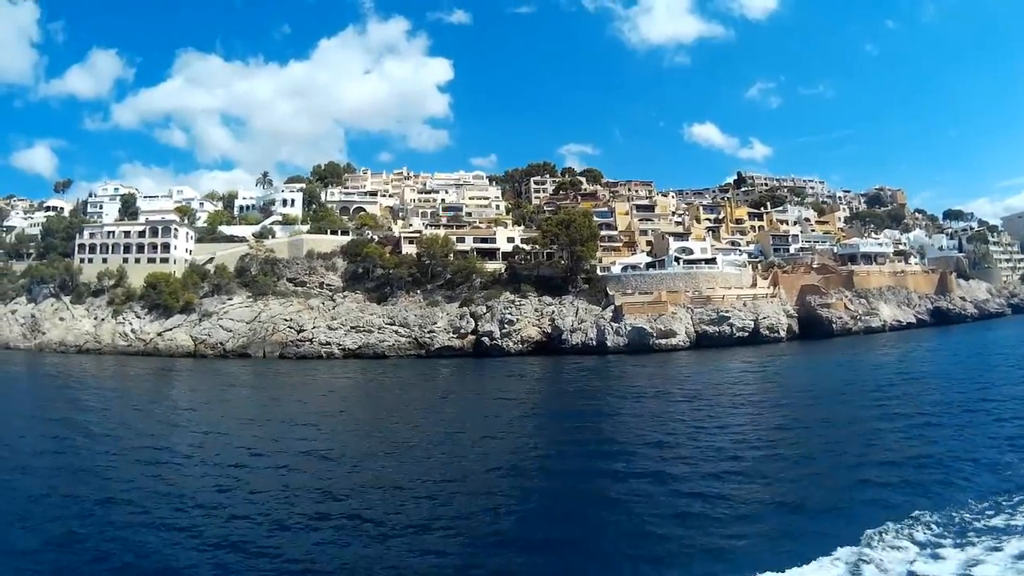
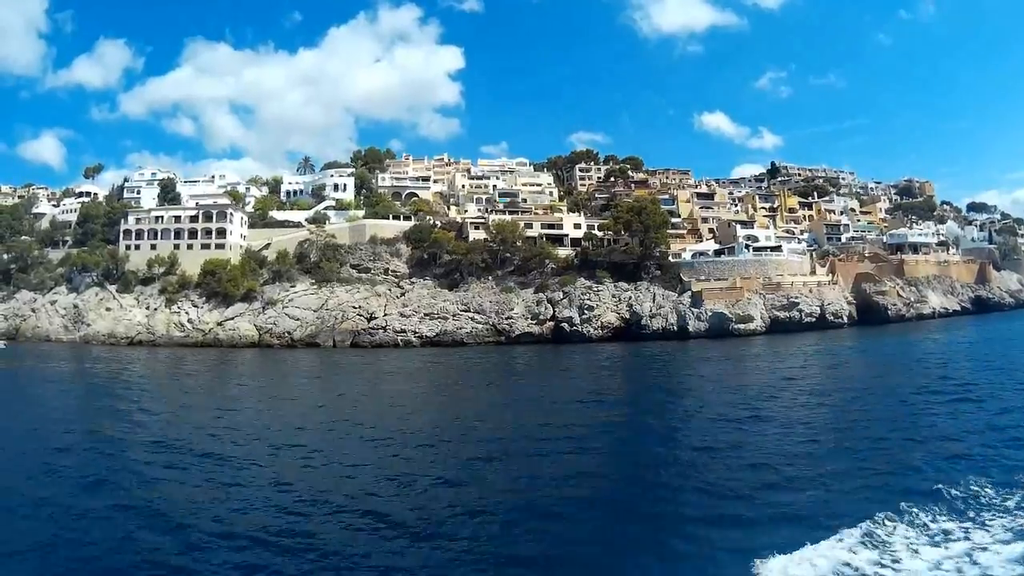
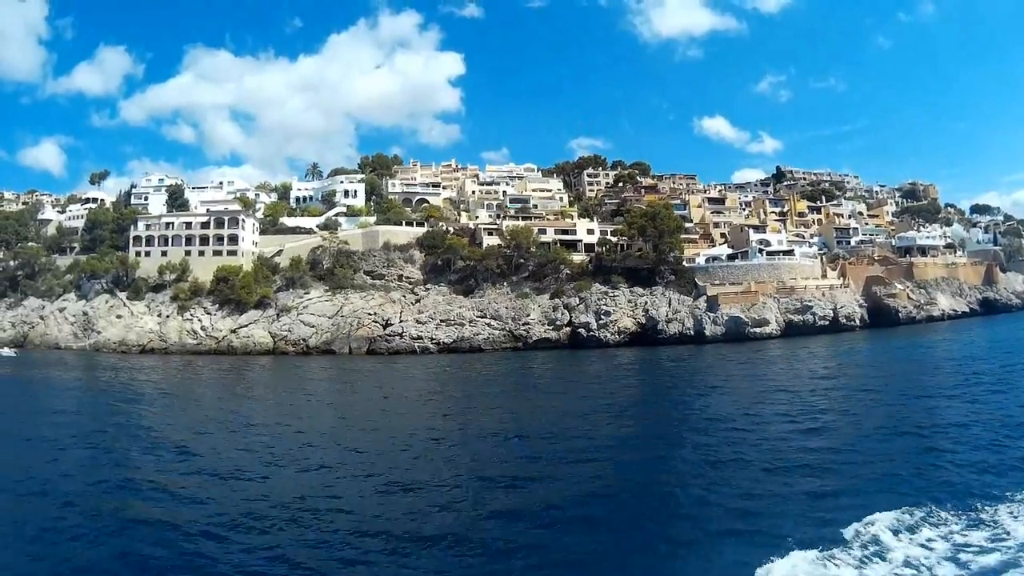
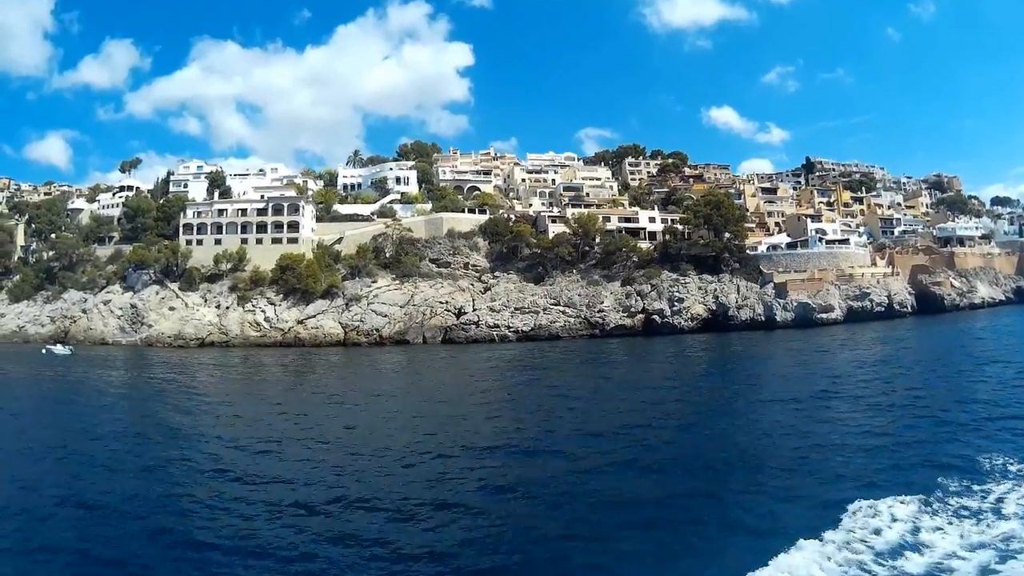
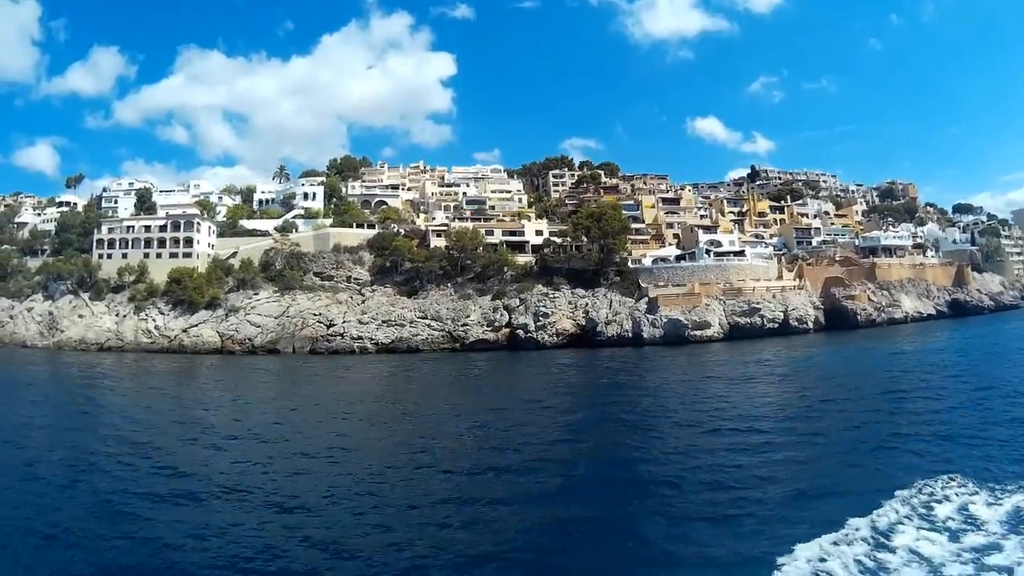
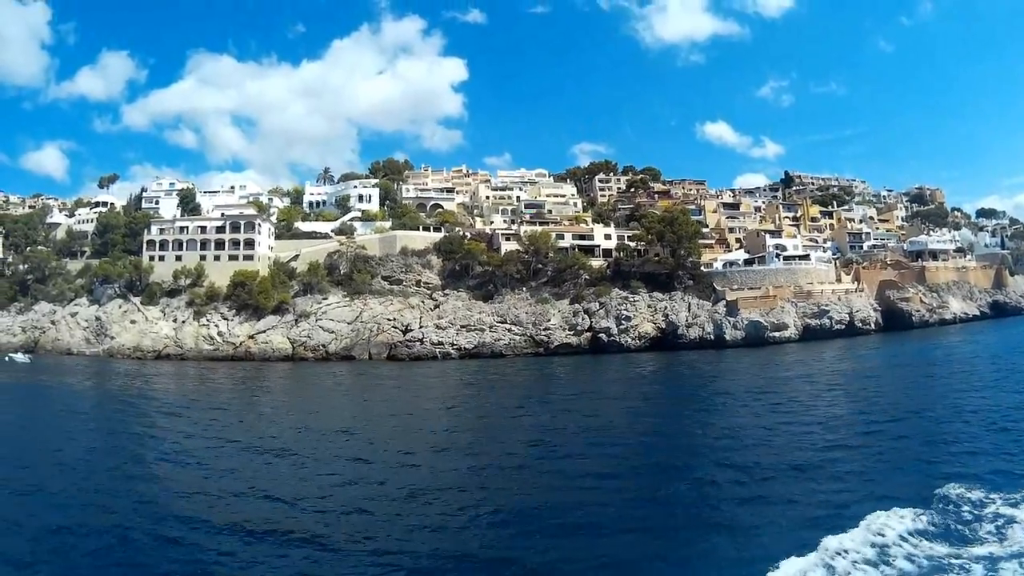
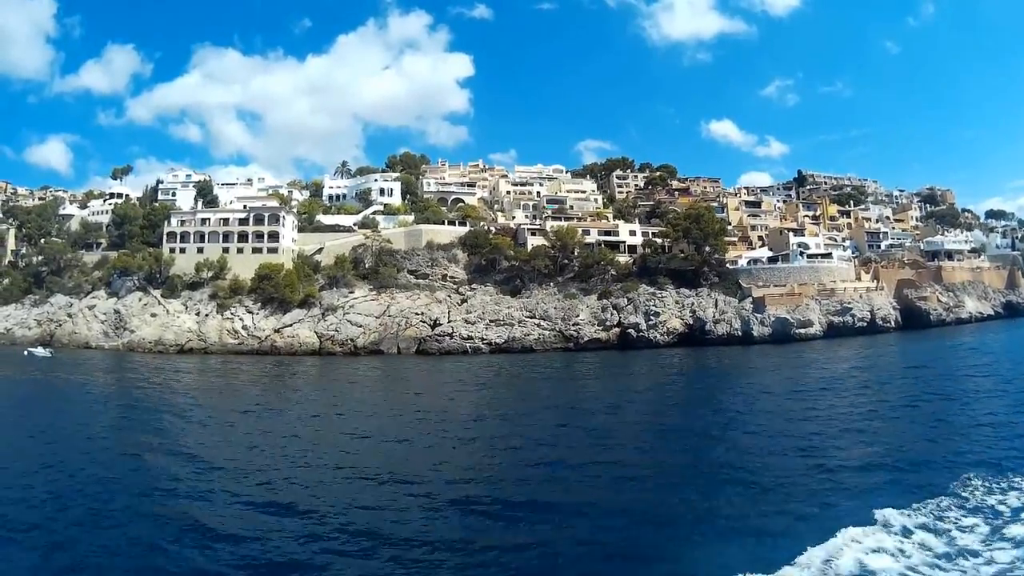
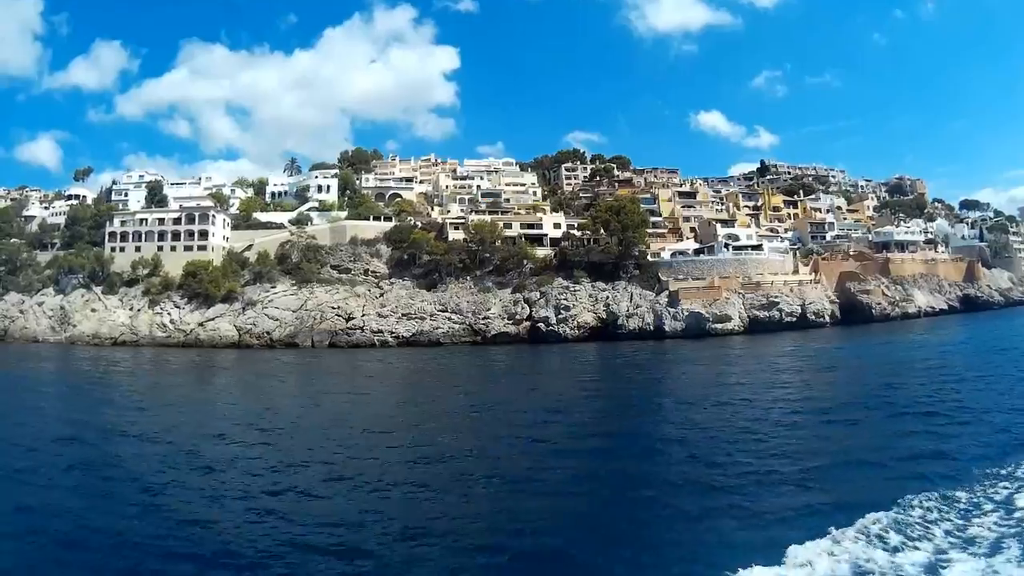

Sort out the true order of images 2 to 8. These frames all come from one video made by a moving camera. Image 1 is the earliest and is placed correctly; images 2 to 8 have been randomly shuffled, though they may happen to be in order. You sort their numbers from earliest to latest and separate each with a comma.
5, 8, 2, 3, 6, 7, 4
